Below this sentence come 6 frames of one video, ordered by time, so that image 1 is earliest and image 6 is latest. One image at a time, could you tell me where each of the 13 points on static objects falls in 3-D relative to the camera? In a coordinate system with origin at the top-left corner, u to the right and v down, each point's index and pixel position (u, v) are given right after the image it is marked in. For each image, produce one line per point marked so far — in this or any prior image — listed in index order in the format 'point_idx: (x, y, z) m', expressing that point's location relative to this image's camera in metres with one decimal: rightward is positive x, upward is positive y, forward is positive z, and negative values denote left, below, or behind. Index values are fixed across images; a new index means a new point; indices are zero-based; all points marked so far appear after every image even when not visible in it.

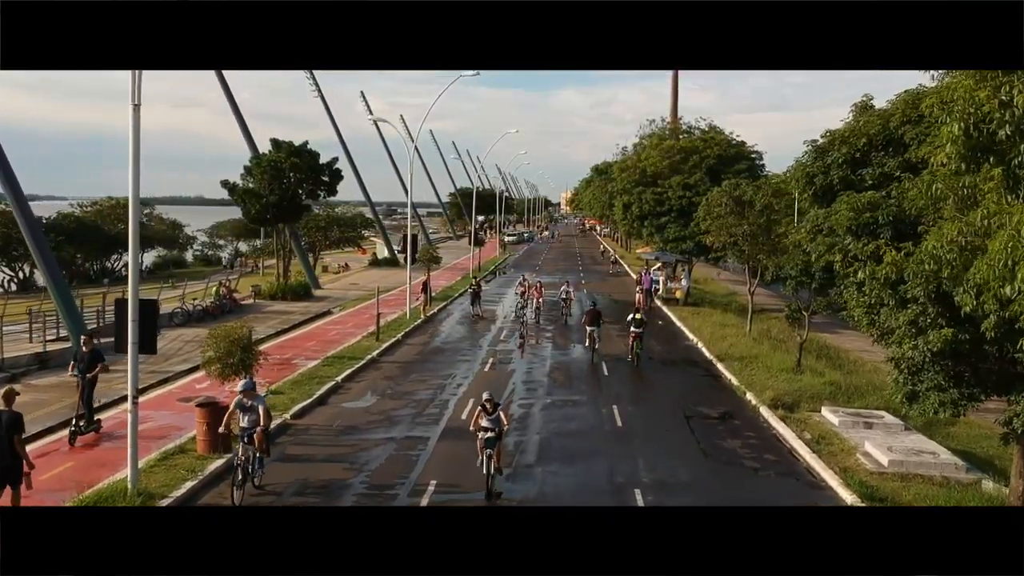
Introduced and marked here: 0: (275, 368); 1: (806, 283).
0: (-4.9, -1.7, +17.0) m
1: (+6.5, +0.1, +18.3) m
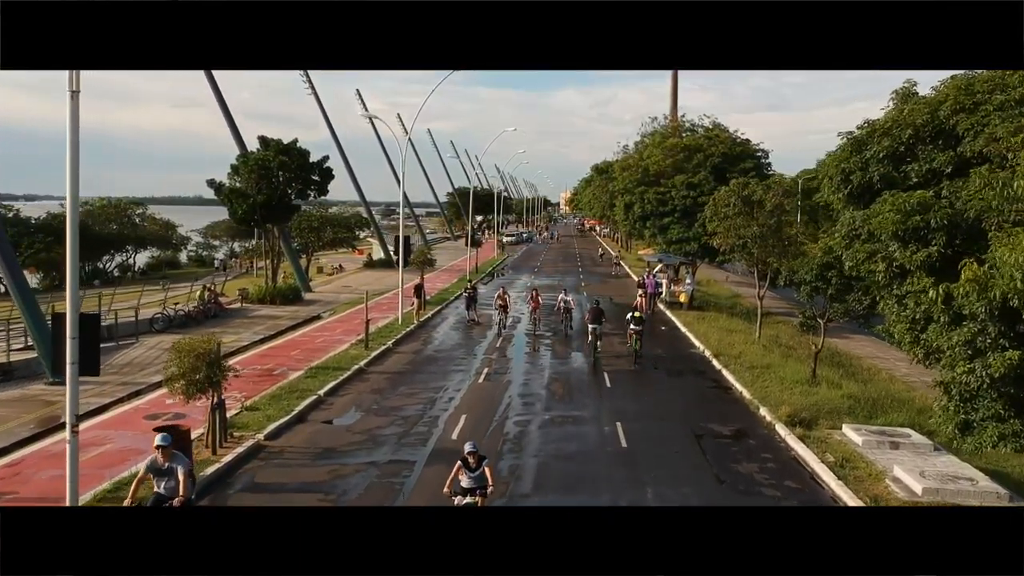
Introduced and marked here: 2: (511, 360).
0: (-5.0, -1.8, +15.8) m
1: (+6.4, 0.0, +17.1) m
2: (0.0, -1.7, +19.1) m
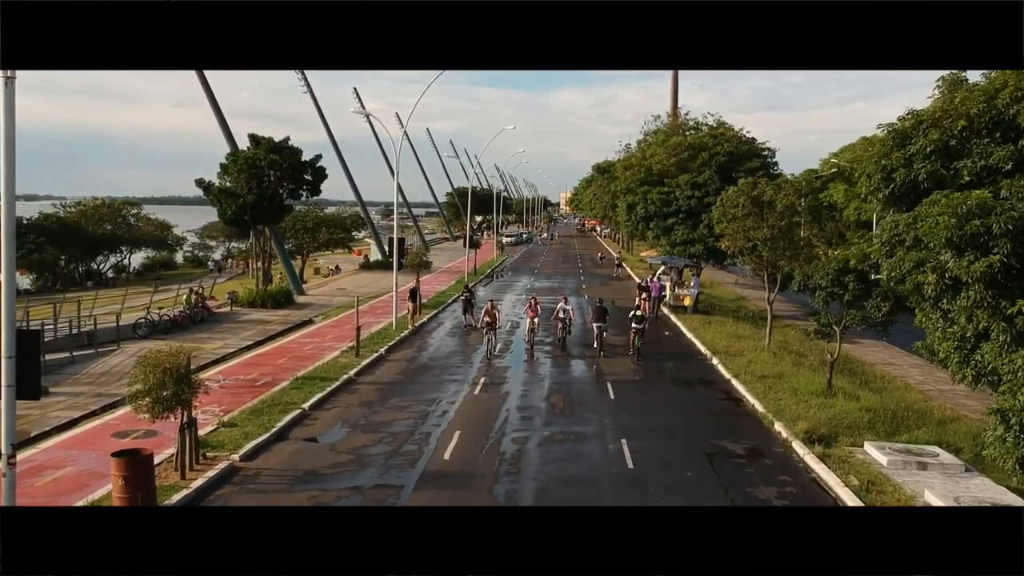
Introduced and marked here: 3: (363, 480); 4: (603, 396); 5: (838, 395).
0: (-5.0, -1.9, +14.9) m
1: (+6.4, -0.1, +16.2) m
2: (-0.1, -1.8, +18.2) m
3: (-1.9, -2.5, +10.8) m
4: (+1.7, -2.1, +16.0) m
5: (+6.4, -2.1, +16.1) m
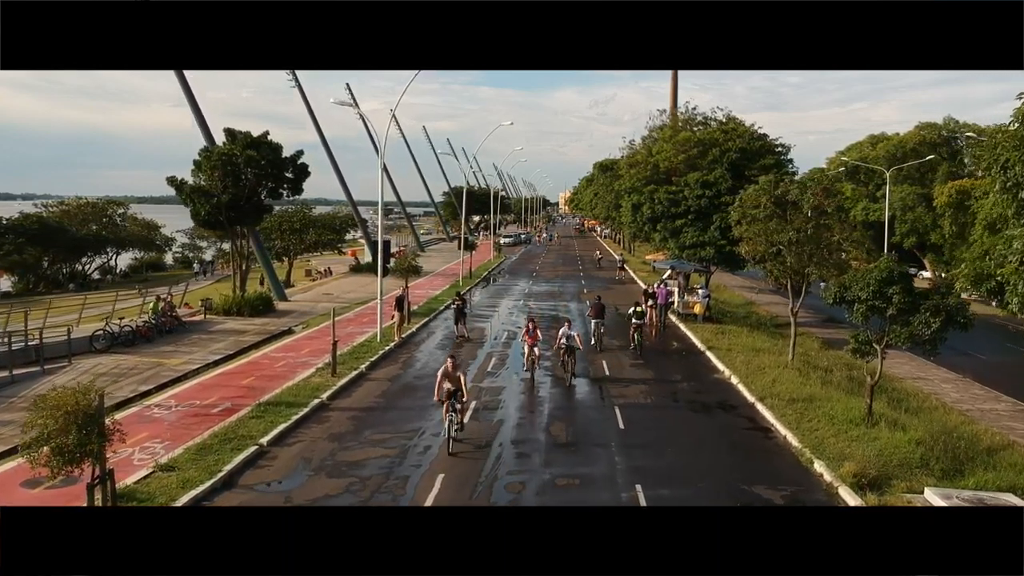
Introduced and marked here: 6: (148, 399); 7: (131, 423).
0: (-5.1, -2.1, +12.8) m
1: (+6.3, -0.4, +14.1) m
2: (-0.2, -2.0, +16.1) m
3: (-2.0, -2.7, +8.7) m
4: (+1.7, -2.3, +13.9) m
5: (+6.3, -2.3, +14.0) m
6: (-6.6, -2.0, +14.9) m
7: (-6.0, -2.1, +13.0) m
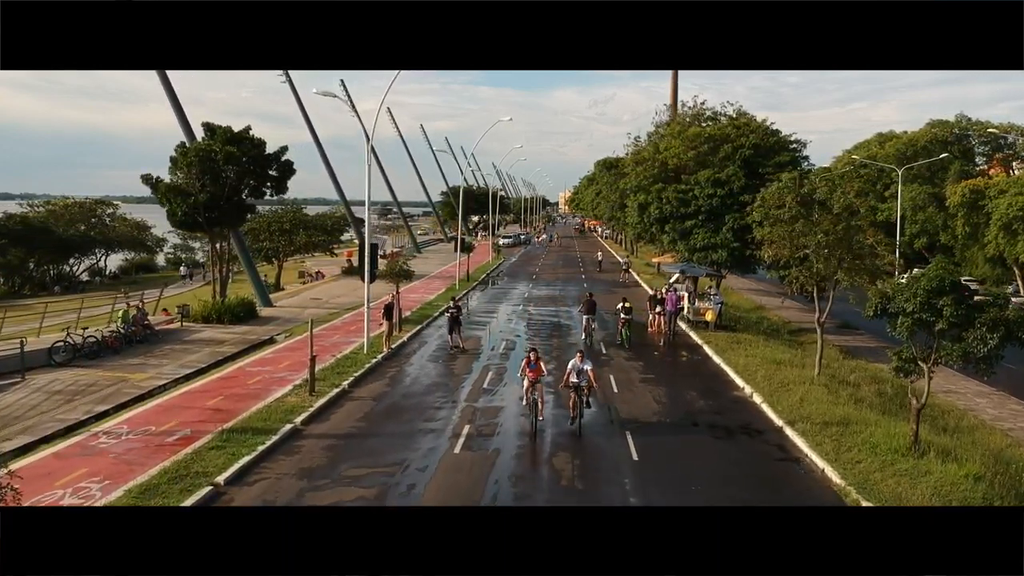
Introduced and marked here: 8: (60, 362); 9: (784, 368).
0: (-5.1, -2.3, +11.1) m
1: (+6.3, -0.5, +12.4) m
2: (-0.2, -2.2, +14.4) m
3: (-2.1, -2.9, +7.0) m
4: (+1.6, -2.5, +12.2) m
5: (+6.2, -2.5, +12.3) m
6: (-6.6, -2.2, +13.1) m
7: (-6.0, -2.3, +11.3) m
8: (-10.0, -1.6, +18.4) m
9: (+6.2, -1.8, +18.9) m
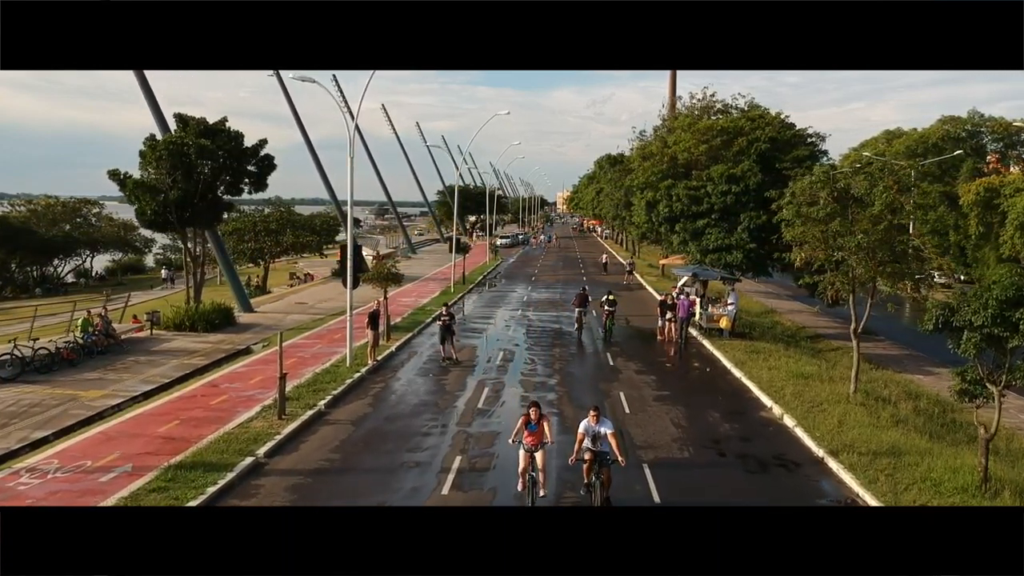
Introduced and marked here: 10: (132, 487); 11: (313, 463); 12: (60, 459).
0: (-5.1, -2.4, +9.1) m
1: (+6.3, -0.7, +10.5) m
2: (-0.2, -2.3, +12.5) m
3: (-2.1, -3.0, +5.1) m
4: (+1.6, -2.6, +10.3) m
5: (+6.2, -2.6, +10.4) m
6: (-6.6, -2.3, +11.2) m
7: (-6.1, -2.4, +9.4) m
8: (-10.1, -1.8, +16.4) m
9: (+6.2, -1.9, +17.1) m
10: (-4.6, -2.4, +9.9) m
11: (-2.7, -2.4, +11.4) m
12: (-6.0, -2.3, +11.0) m
